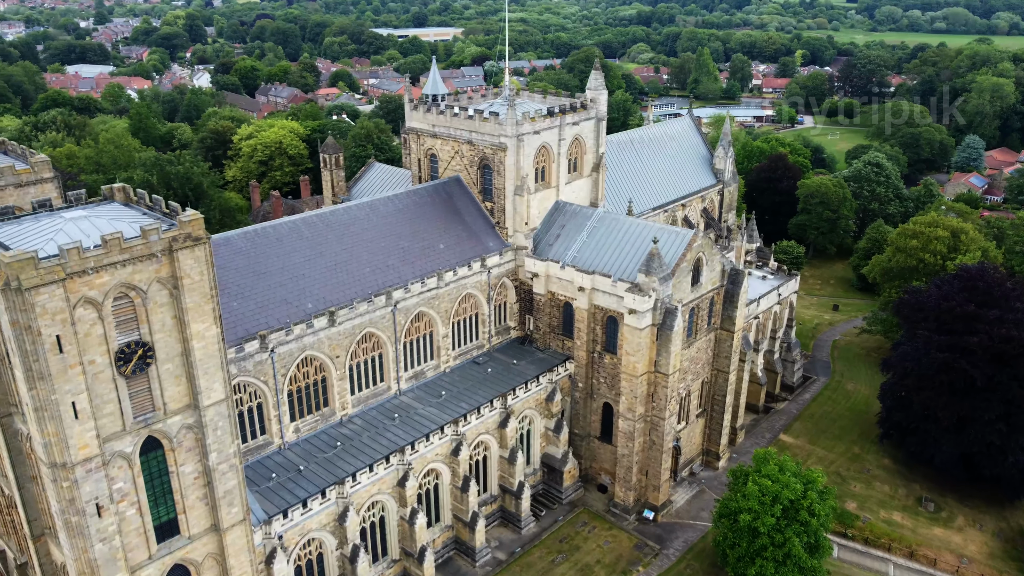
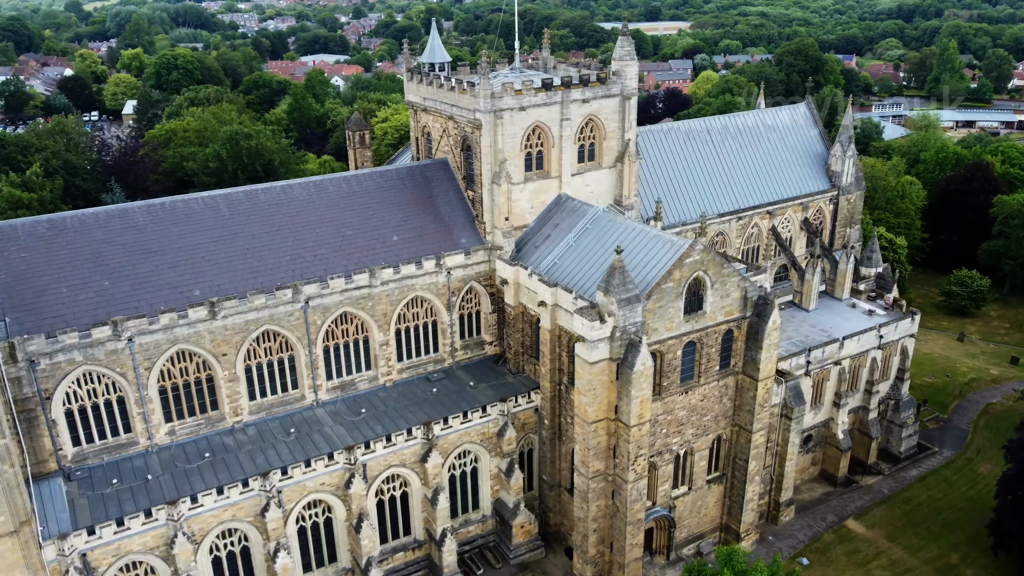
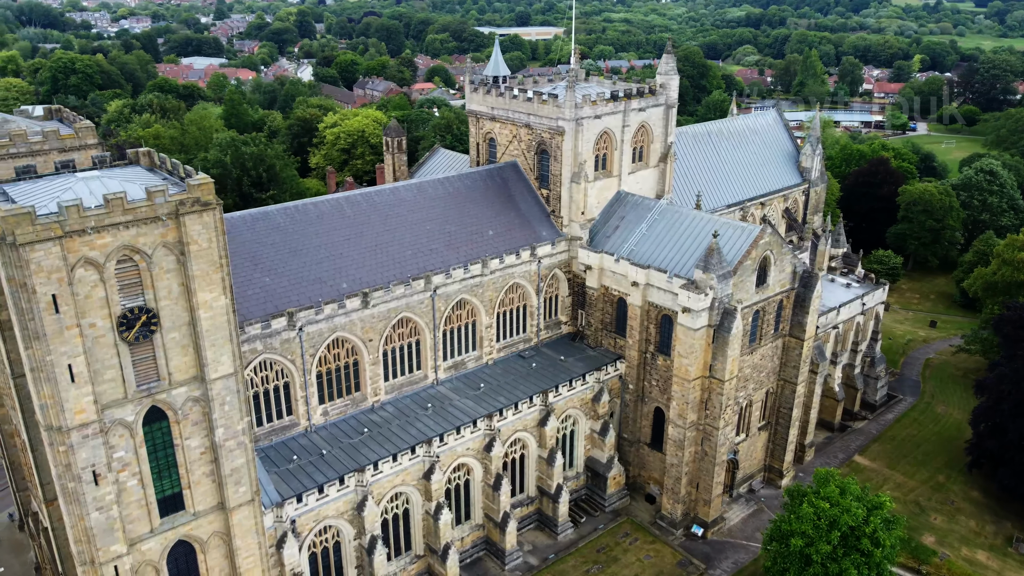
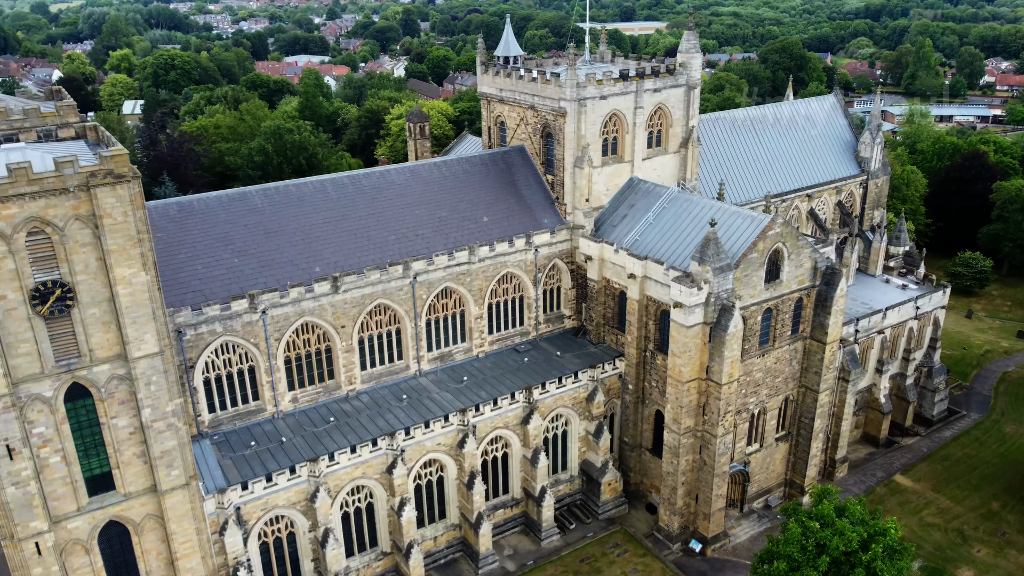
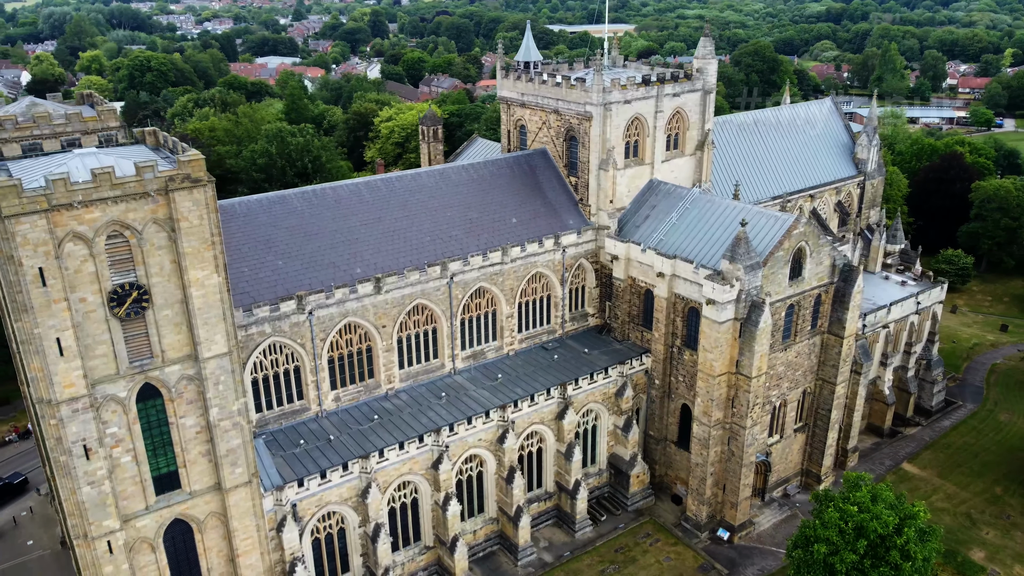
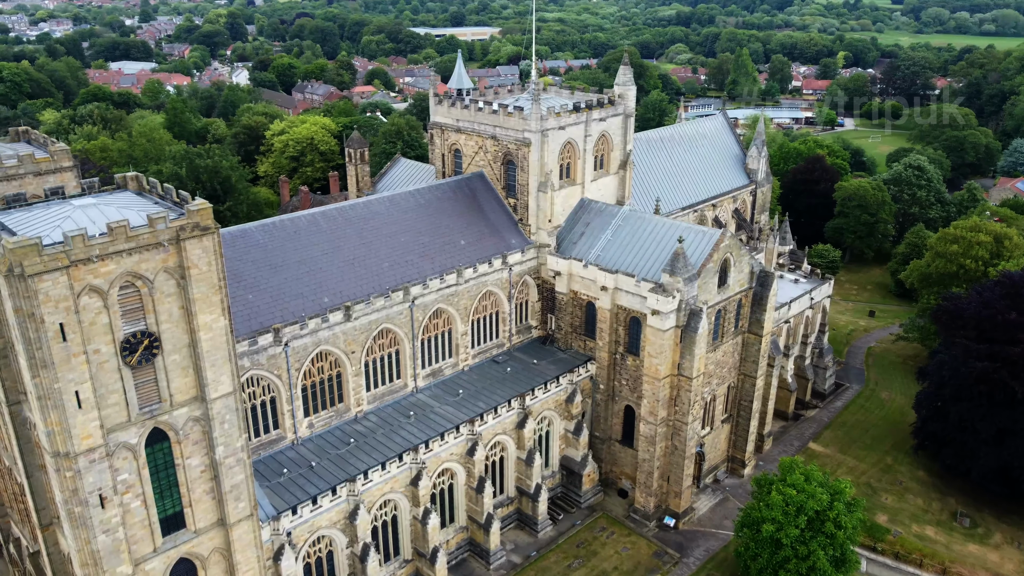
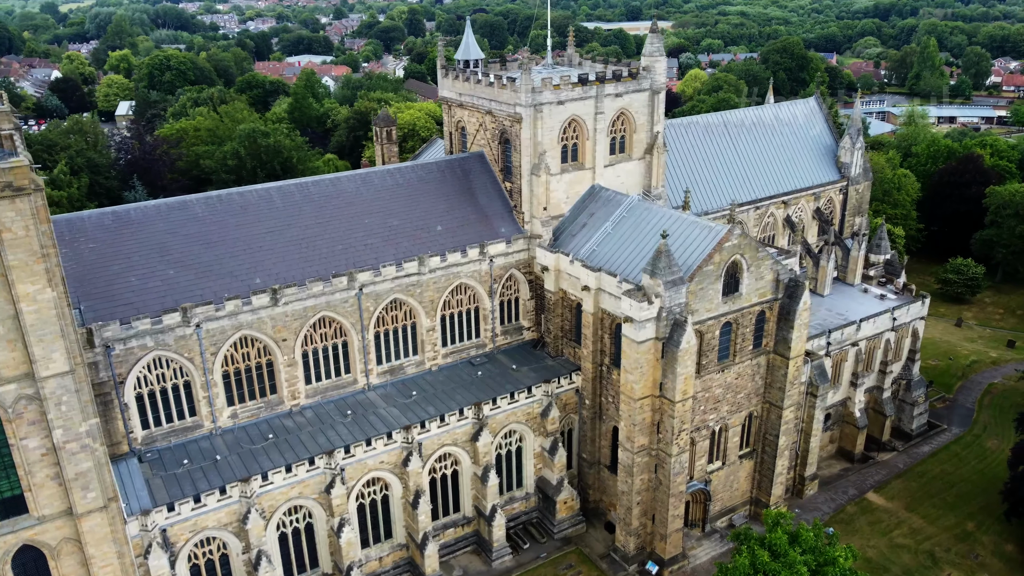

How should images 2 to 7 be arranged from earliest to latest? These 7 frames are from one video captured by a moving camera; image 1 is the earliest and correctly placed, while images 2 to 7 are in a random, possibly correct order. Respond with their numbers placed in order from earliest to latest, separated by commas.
6, 3, 5, 4, 7, 2
